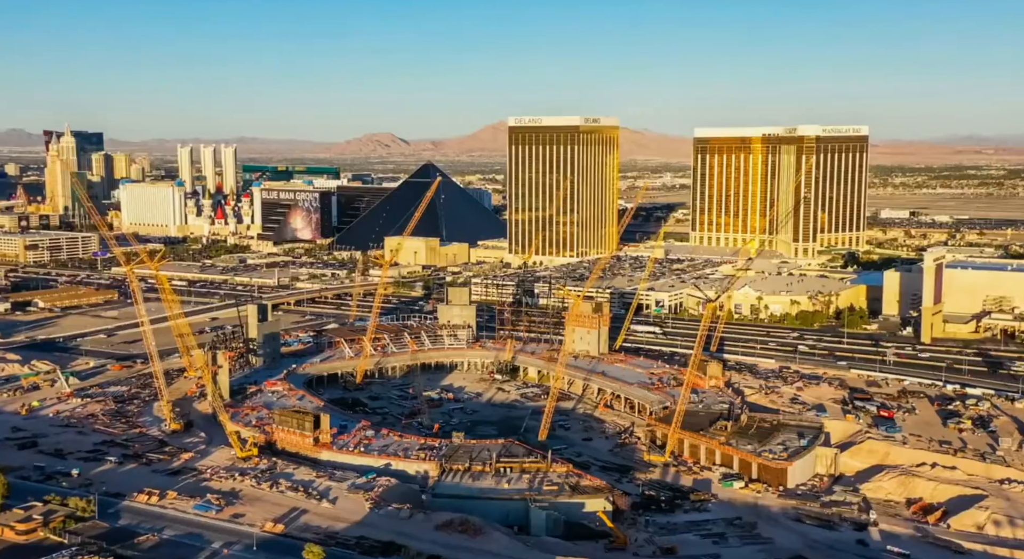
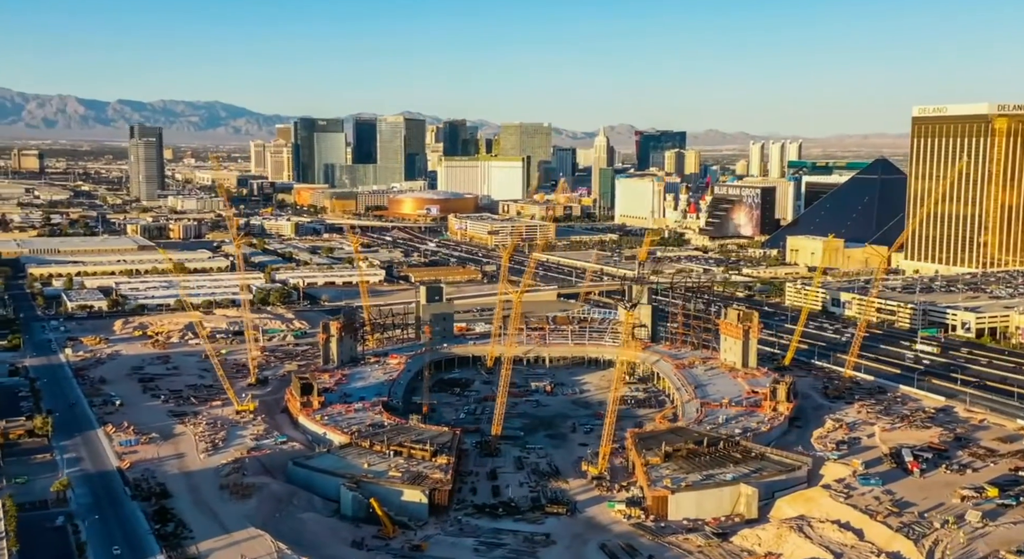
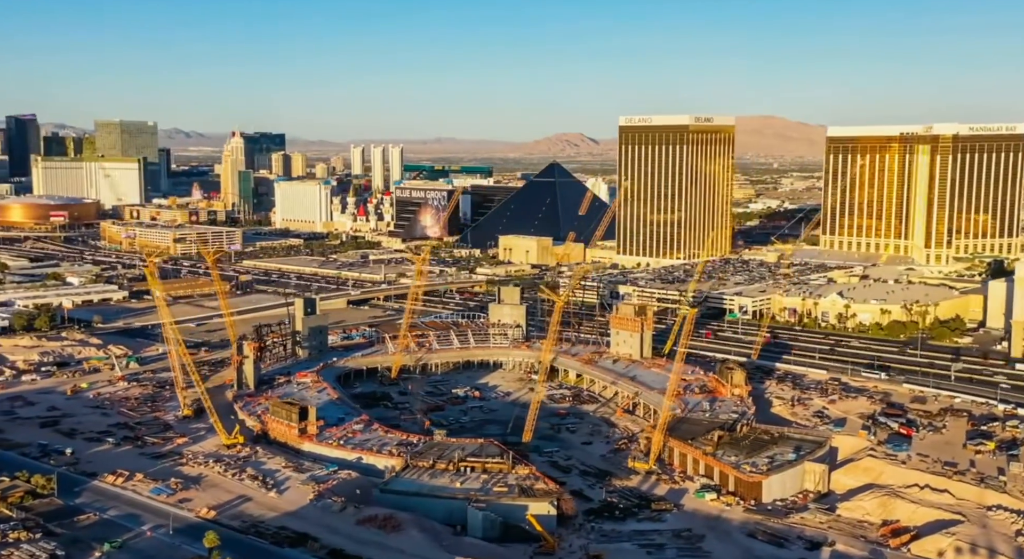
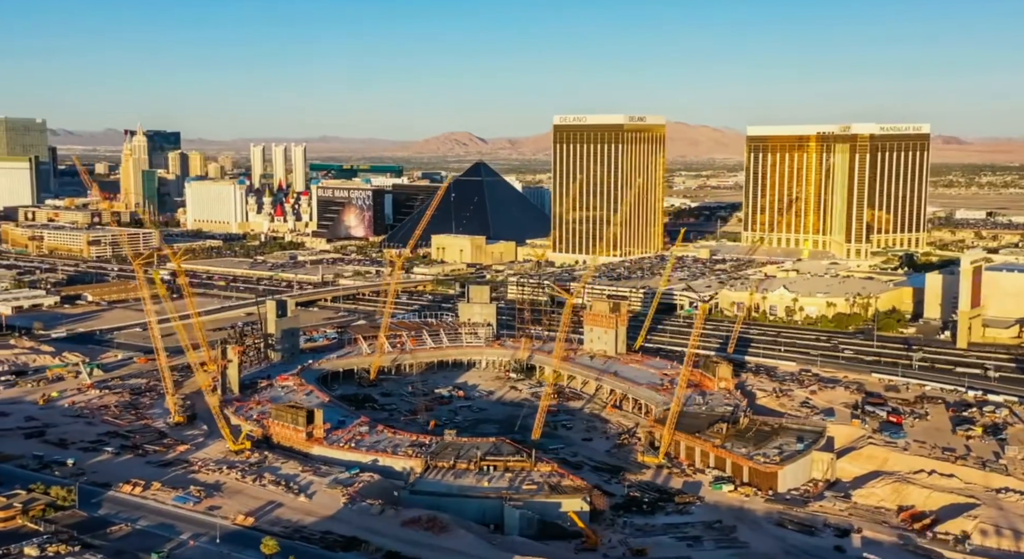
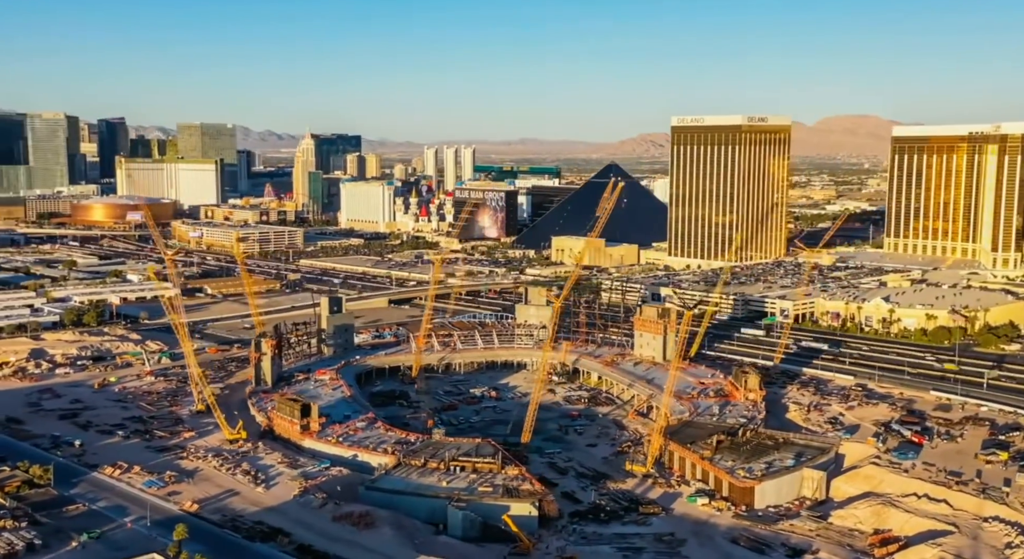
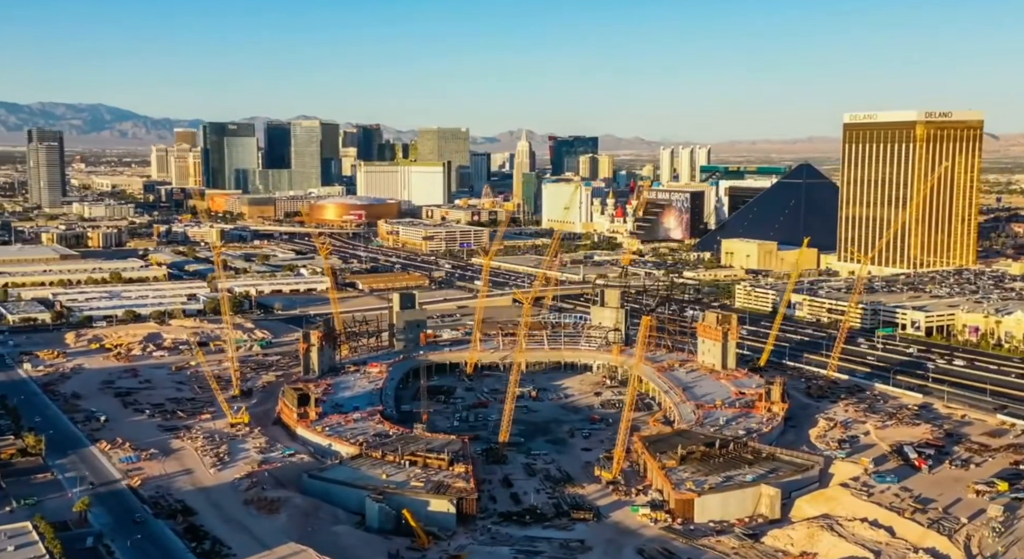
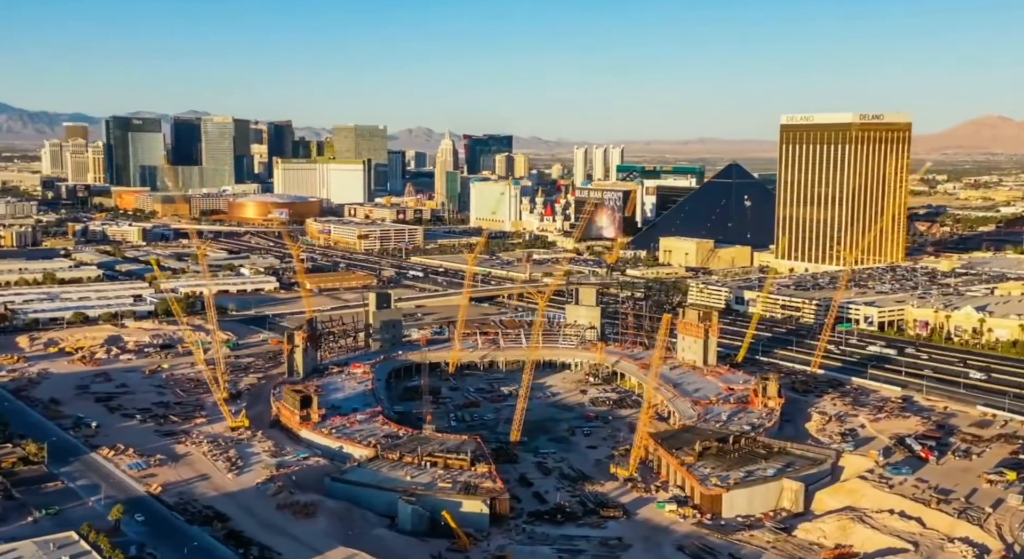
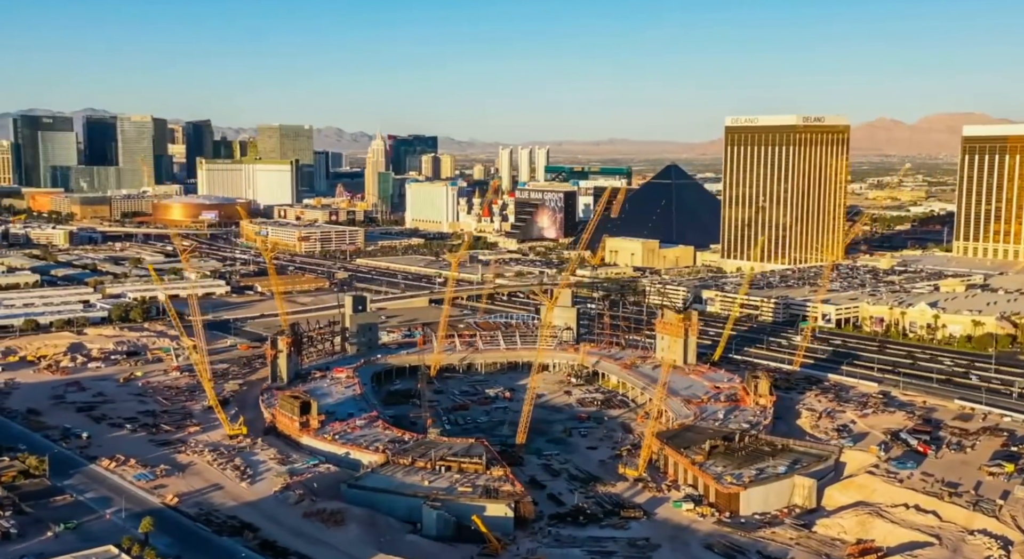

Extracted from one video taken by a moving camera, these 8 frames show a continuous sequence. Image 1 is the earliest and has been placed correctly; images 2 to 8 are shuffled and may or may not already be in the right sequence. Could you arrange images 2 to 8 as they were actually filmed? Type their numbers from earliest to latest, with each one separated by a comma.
4, 3, 5, 8, 7, 6, 2
